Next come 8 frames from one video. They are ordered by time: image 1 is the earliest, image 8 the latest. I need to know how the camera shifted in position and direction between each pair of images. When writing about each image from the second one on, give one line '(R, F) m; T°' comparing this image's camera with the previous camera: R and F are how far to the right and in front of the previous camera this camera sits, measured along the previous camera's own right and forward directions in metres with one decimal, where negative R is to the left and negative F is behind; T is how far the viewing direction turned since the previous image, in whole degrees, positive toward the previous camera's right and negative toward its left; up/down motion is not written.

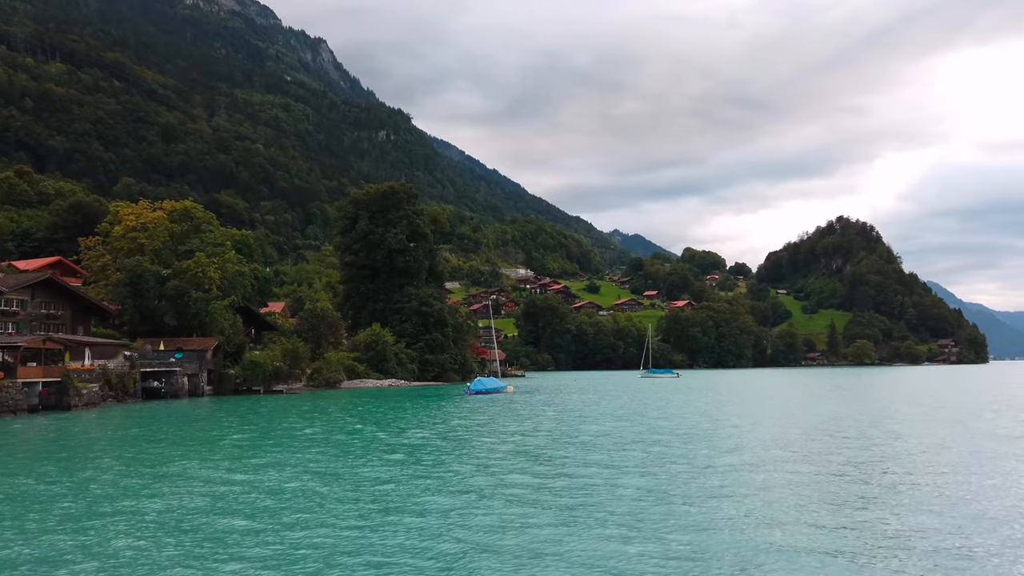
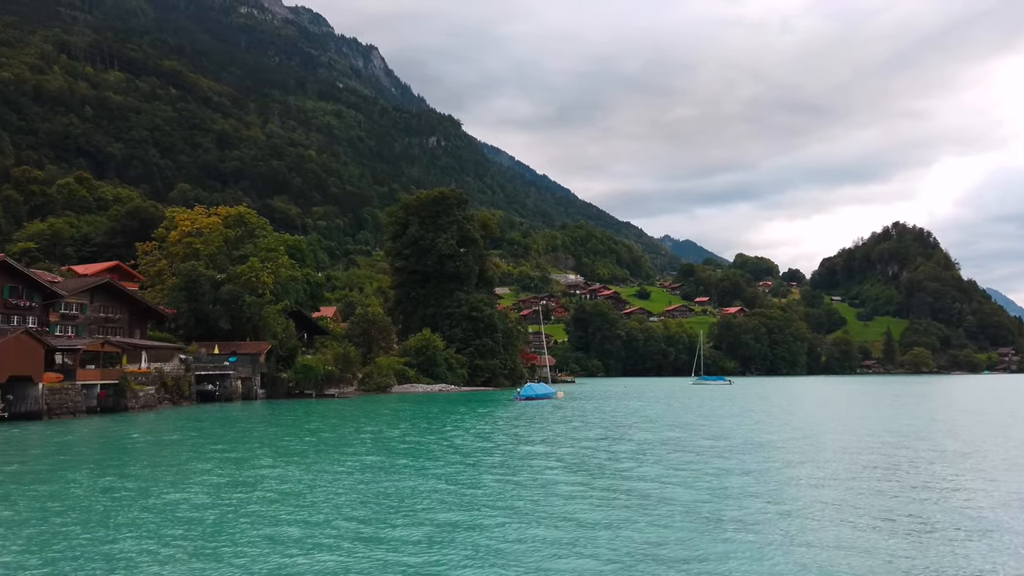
(0.0, +1.5) m; -4°
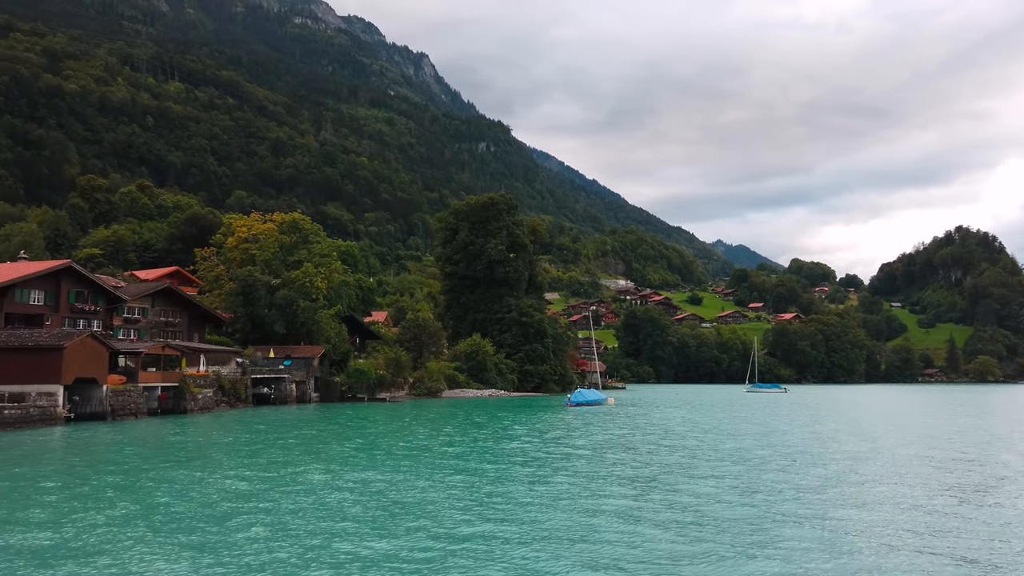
(-0.1, +0.6) m; -4°
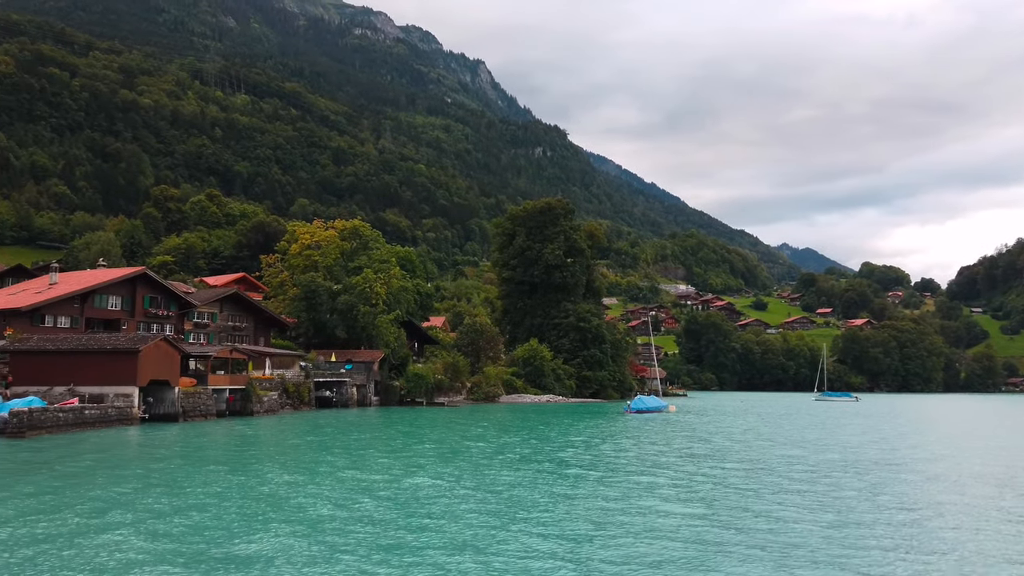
(0.0, 0.0) m; -4°
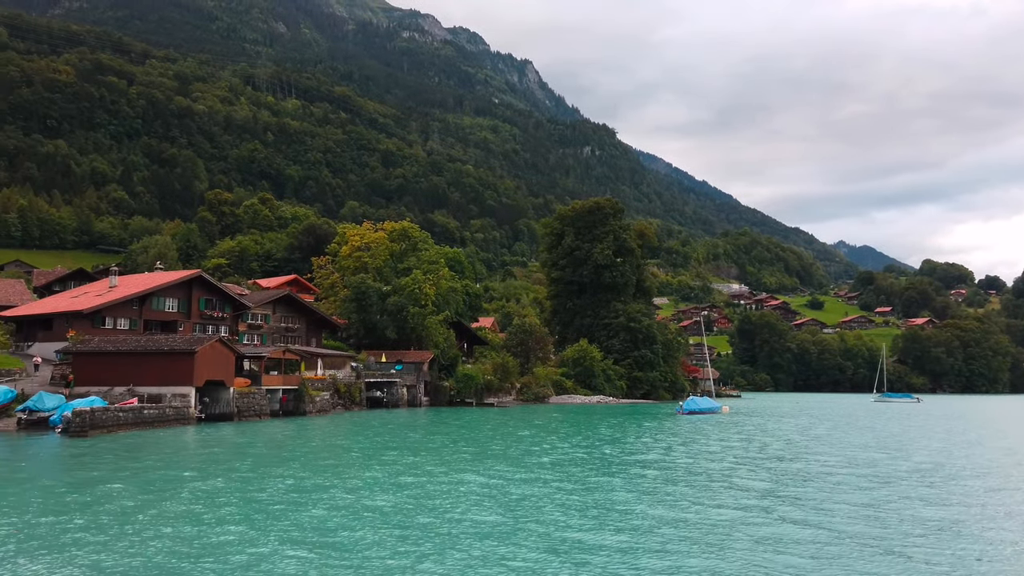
(+0.1, +0.6) m; -4°
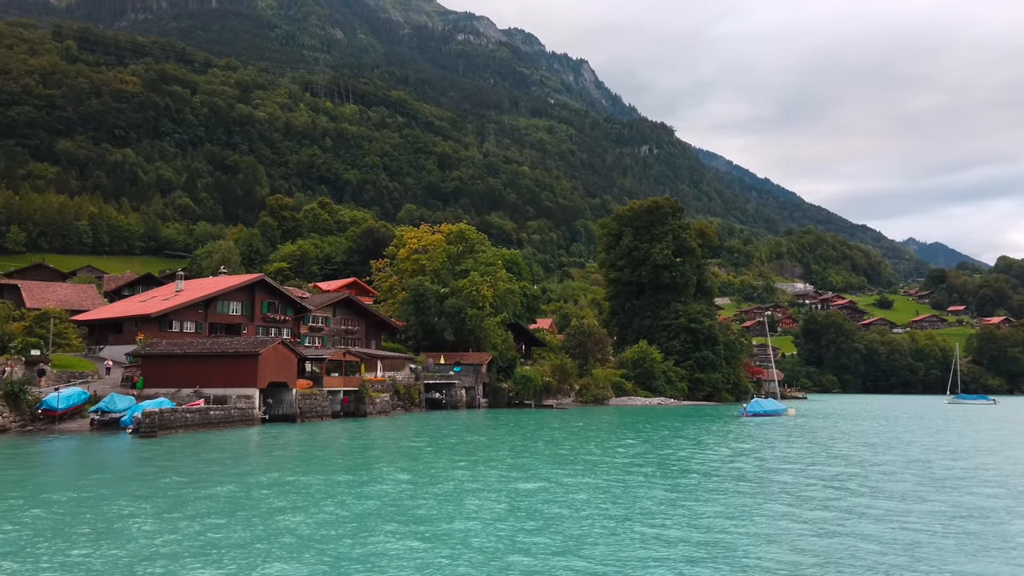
(0.0, +0.7) m; -5°
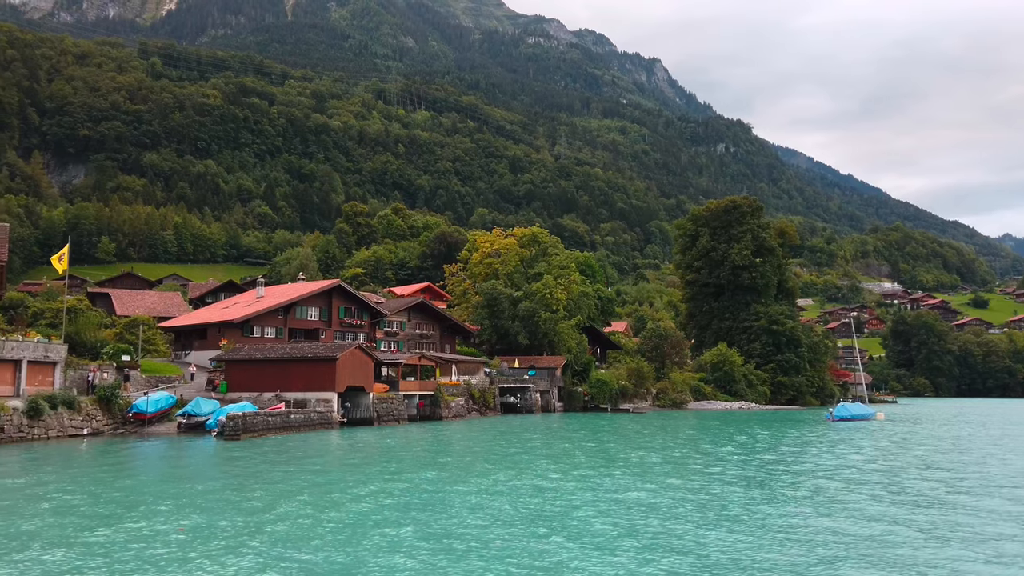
(+0.1, +0.7) m; -6°
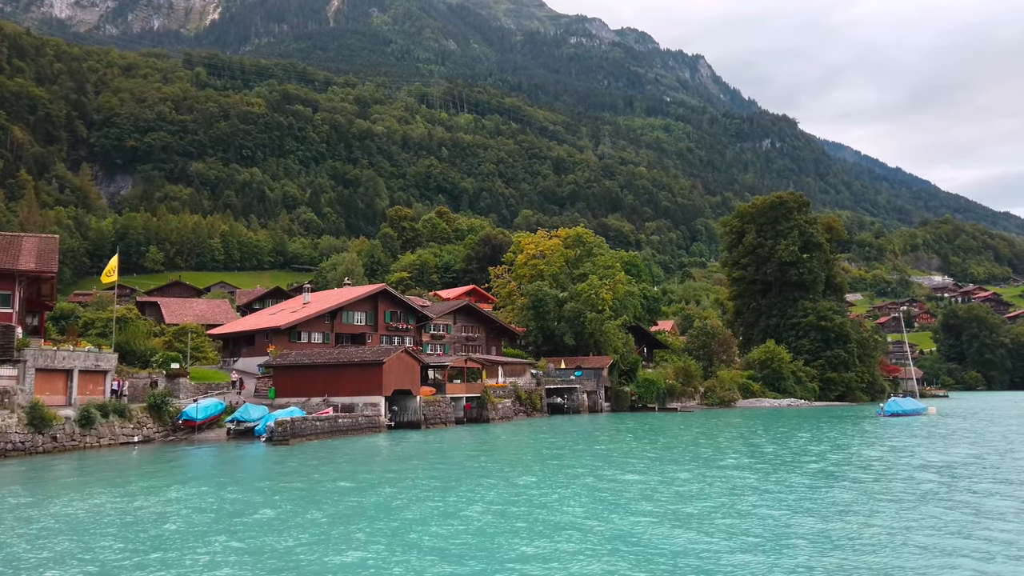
(0.0, +0.8) m; -4°
